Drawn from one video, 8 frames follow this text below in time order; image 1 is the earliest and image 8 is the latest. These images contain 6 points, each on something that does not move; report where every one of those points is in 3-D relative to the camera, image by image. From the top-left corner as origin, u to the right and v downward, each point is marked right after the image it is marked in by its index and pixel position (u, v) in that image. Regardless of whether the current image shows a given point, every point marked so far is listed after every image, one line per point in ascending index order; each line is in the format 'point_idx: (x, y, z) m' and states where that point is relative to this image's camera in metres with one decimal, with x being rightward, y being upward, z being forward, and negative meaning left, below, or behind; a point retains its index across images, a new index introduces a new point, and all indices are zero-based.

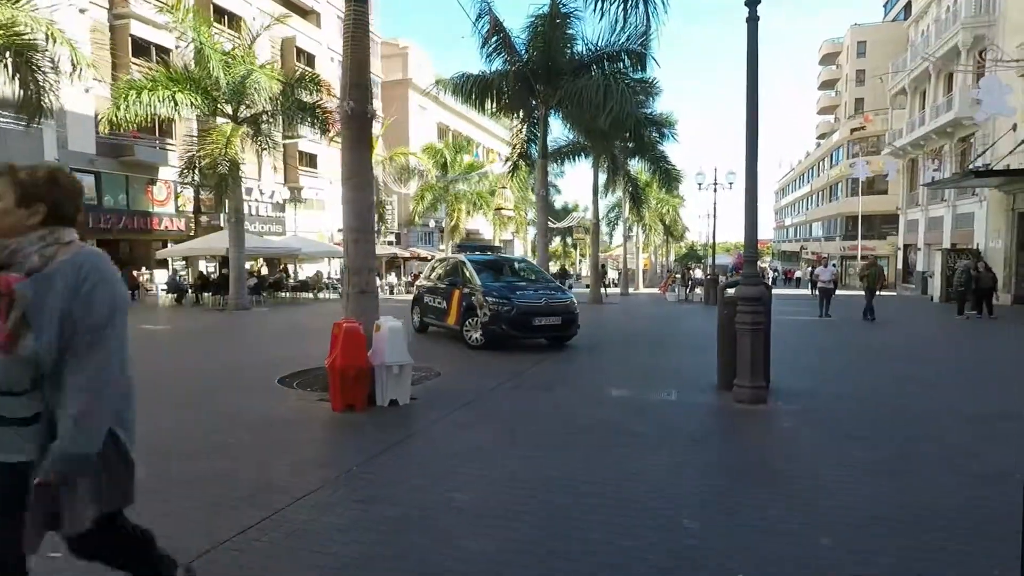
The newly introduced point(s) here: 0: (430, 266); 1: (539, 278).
0: (-1.6, +0.5, +11.6) m
1: (+0.5, +0.2, +10.7) m
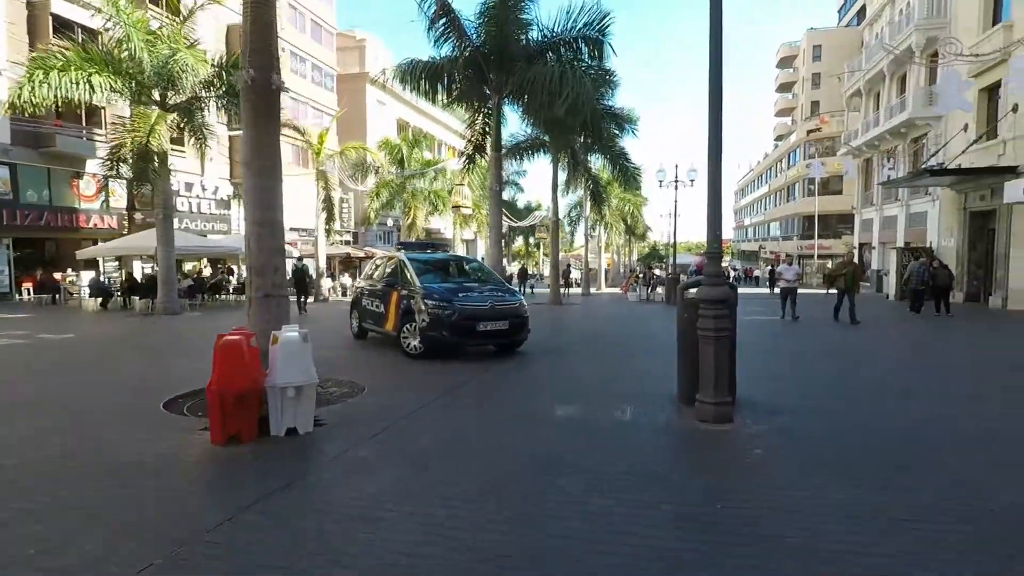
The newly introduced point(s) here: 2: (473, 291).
0: (-2.5, +0.4, +10.7) m
1: (-0.4, +0.2, +9.9) m
2: (-0.6, 0.0, +8.2) m
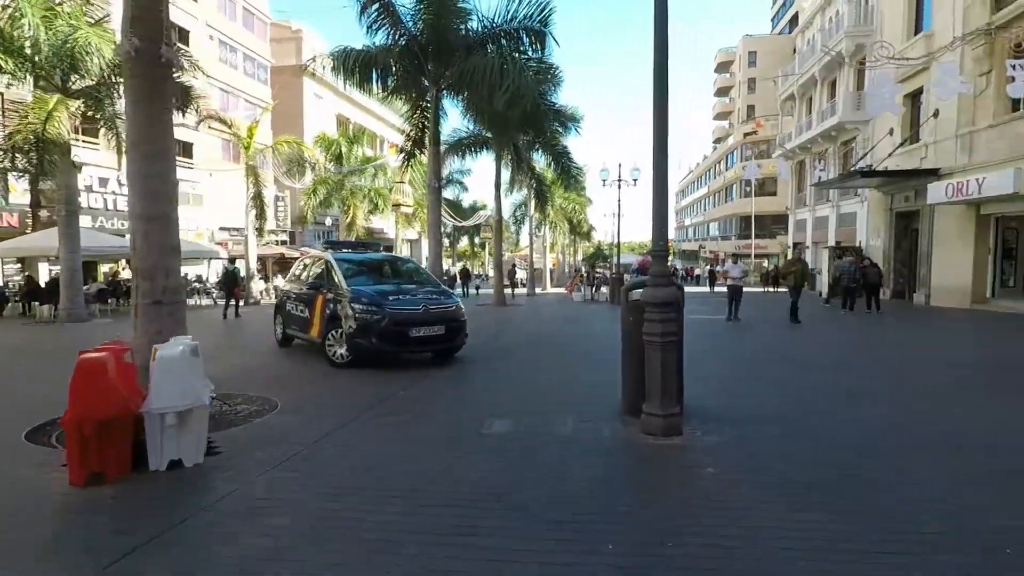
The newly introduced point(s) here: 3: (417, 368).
0: (-3.6, +0.4, +9.9) m
1: (-1.4, +0.1, +9.3) m
2: (-1.4, -0.1, +7.7) m
3: (-1.3, -1.1, +7.8) m
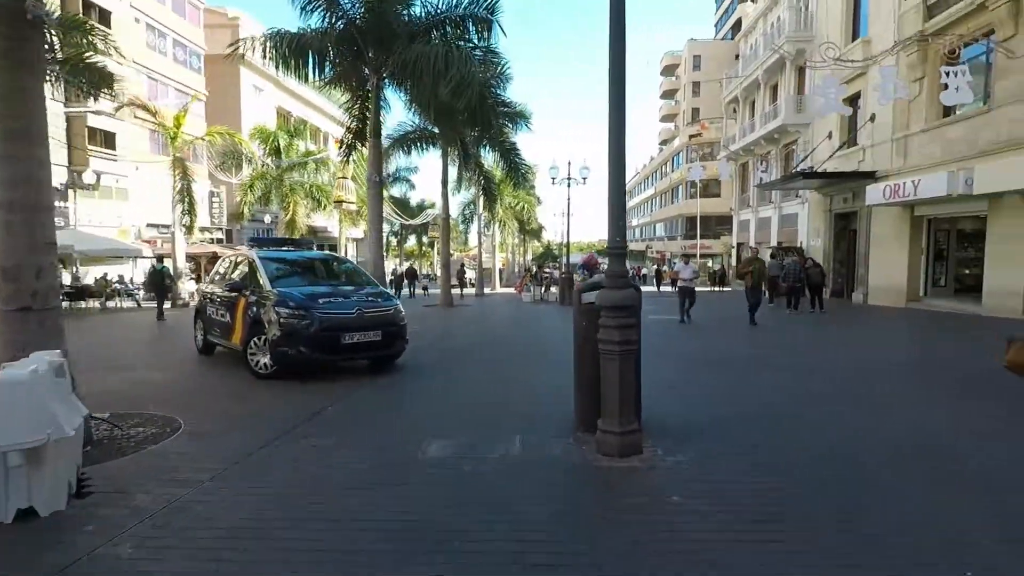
0: (-4.4, +0.4, +9.0) m
1: (-2.2, +0.1, +8.7) m
2: (-2.1, -0.1, +7.0) m
3: (-1.9, -1.1, +7.1) m
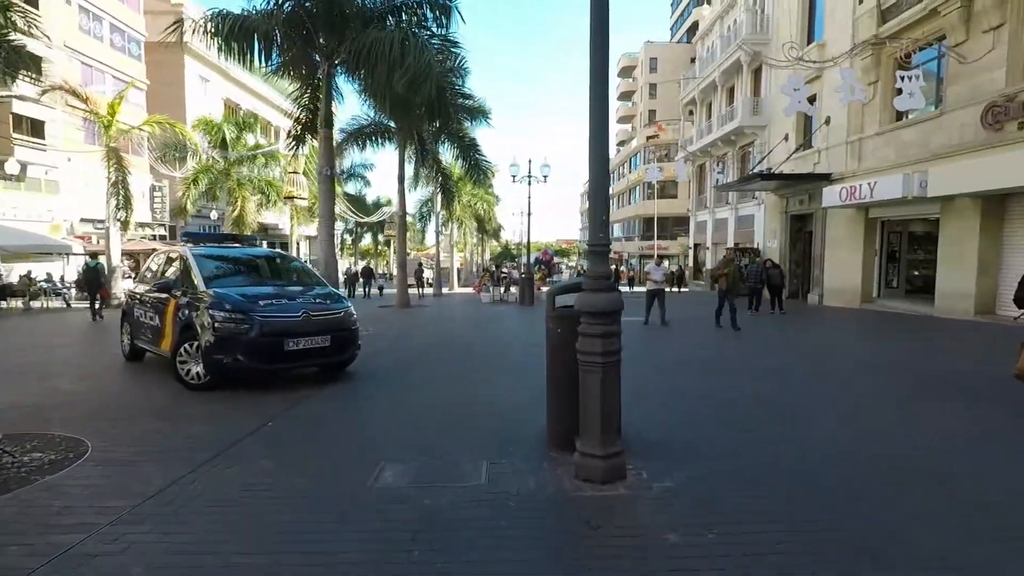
0: (-5.0, +0.4, +8.2) m
1: (-2.7, +0.1, +8.0) m
2: (-2.5, -0.1, +6.3) m
3: (-2.4, -1.1, +6.4) m
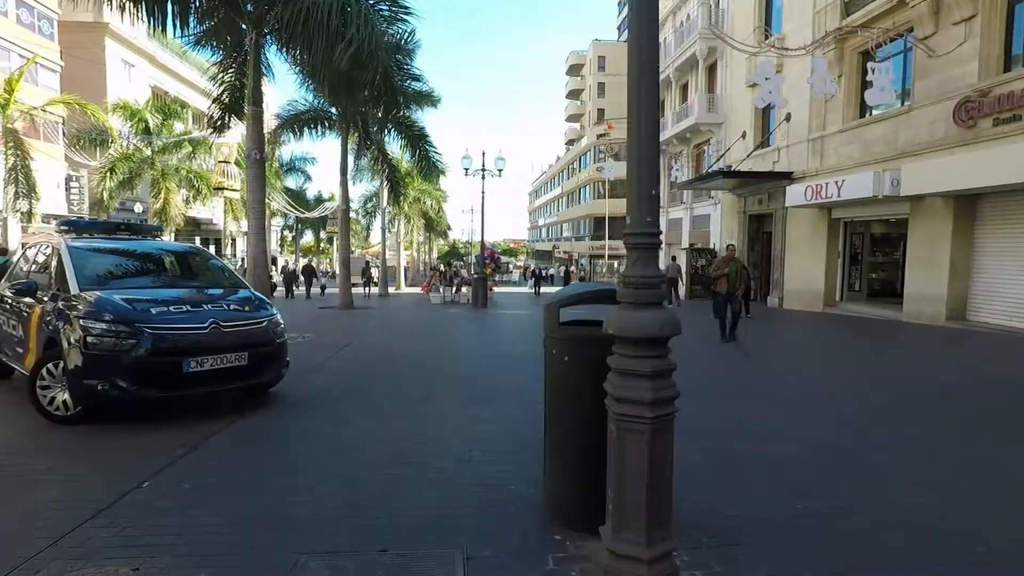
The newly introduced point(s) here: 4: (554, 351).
0: (-5.4, +0.4, +6.5) m
1: (-3.2, +0.1, +6.6) m
2: (-2.8, -0.1, +4.9) m
3: (-2.7, -1.1, +5.1) m
4: (+0.2, -0.3, +2.8) m
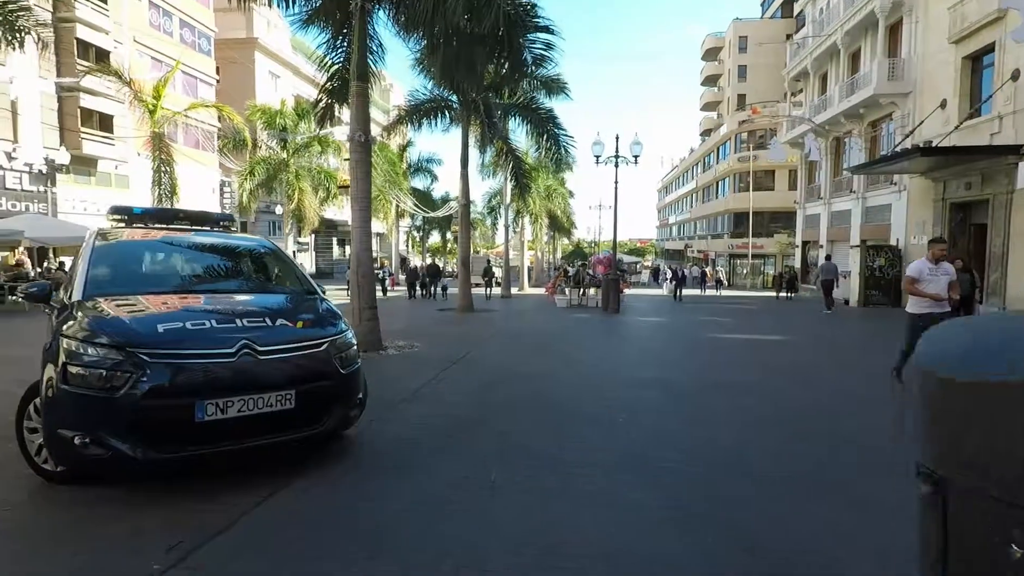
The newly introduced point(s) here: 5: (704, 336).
0: (-4.0, +0.3, +5.6) m
1: (-1.8, +0.1, +5.1) m
2: (-1.8, -0.2, +3.5) m
3: (-1.6, -1.2, +3.6) m
4: (+0.7, -0.4, +0.7) m
5: (+4.8, -1.2, +15.1) m
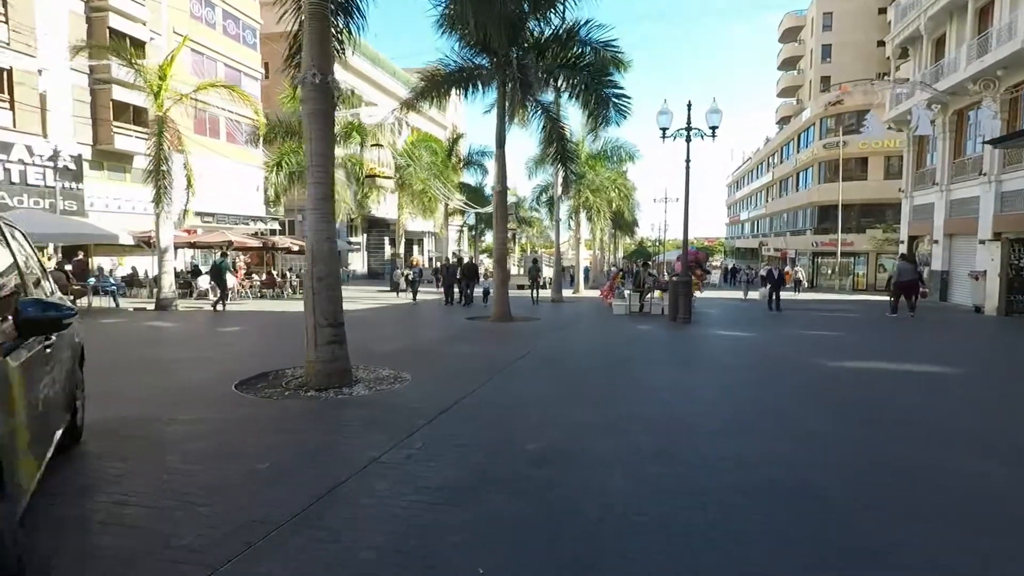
0: (-4.1, +0.3, +3.1) m
1: (-2.0, 0.0, +2.4) m
2: (-2.1, -0.3, +0.7) m
3: (-1.9, -1.3, +0.8) m
4: (+0.1, -0.5, -2.3) m
5: (+5.7, -1.3, +11.6) m
